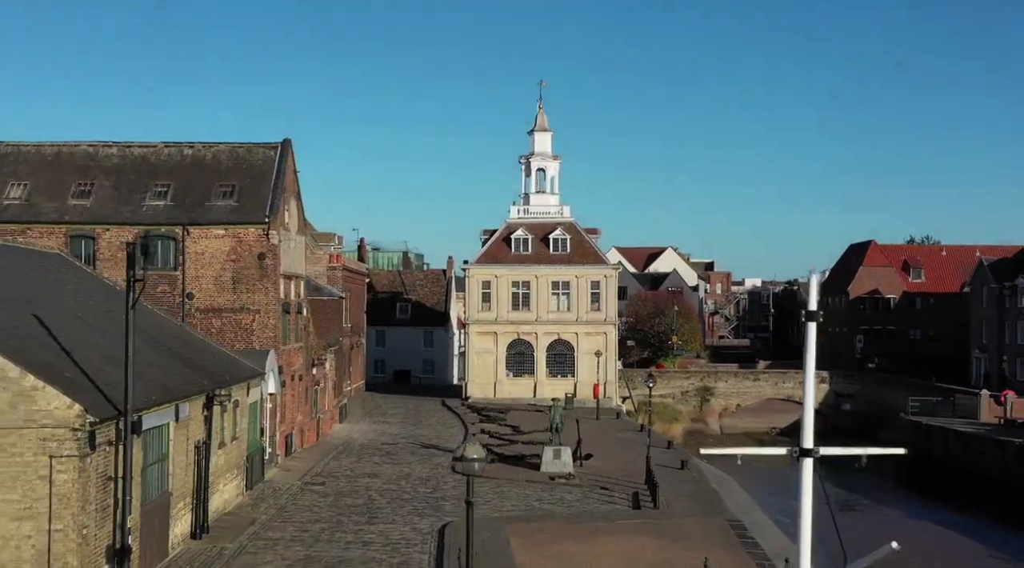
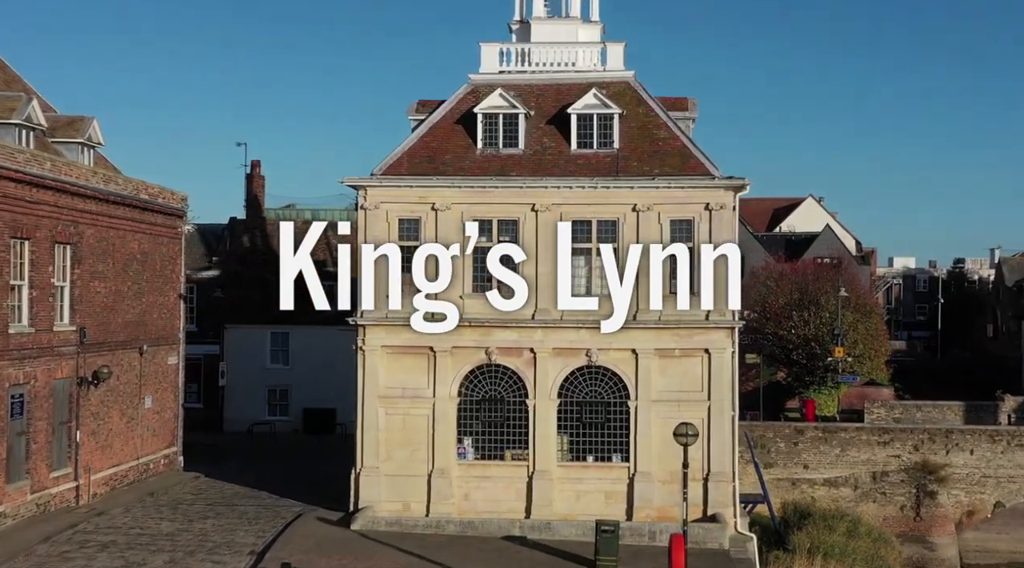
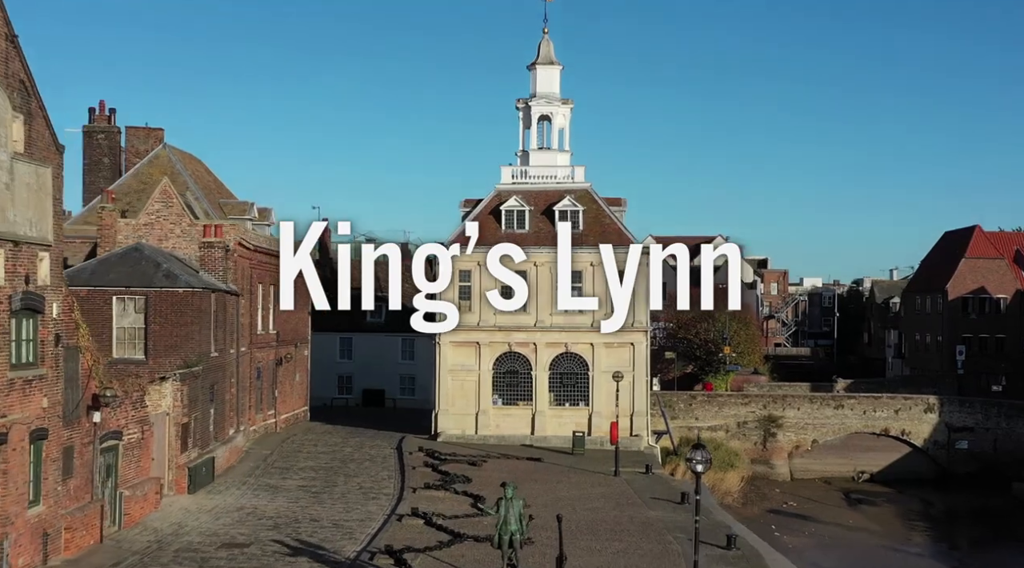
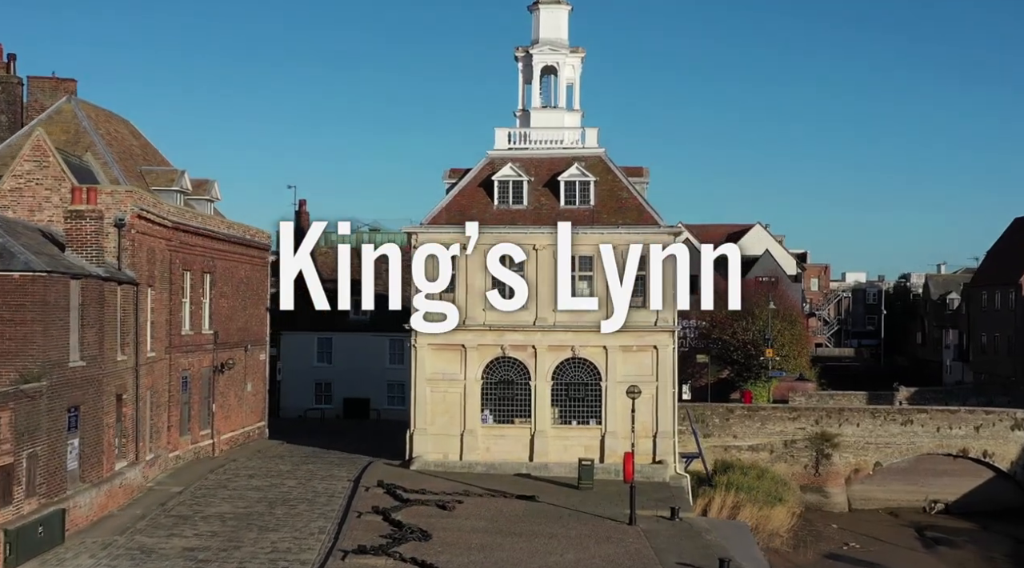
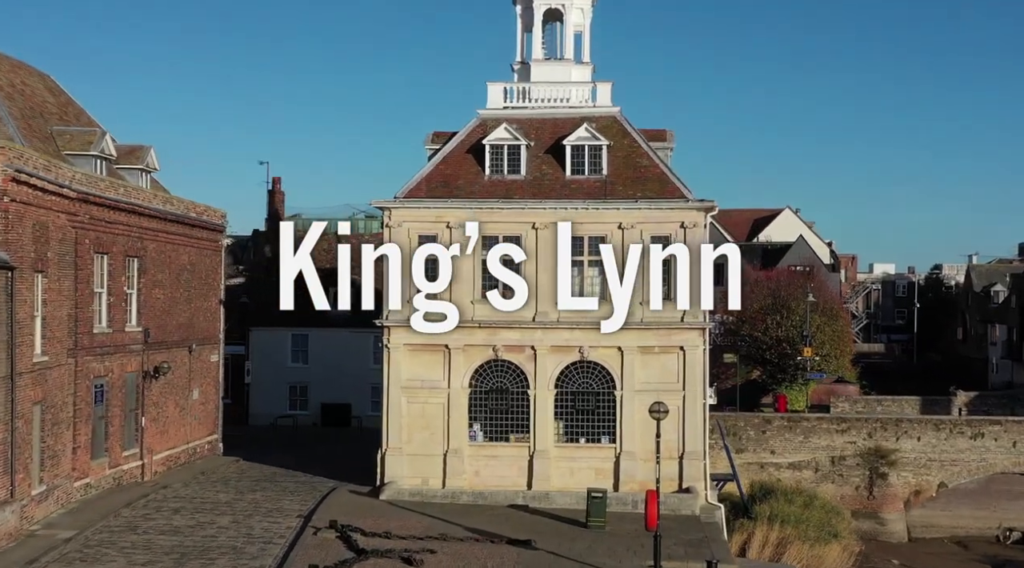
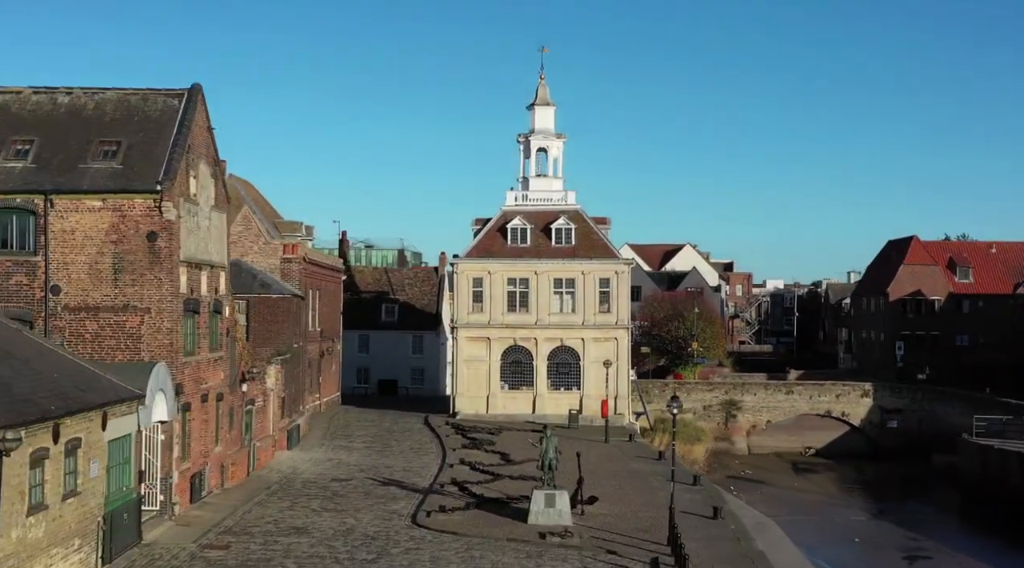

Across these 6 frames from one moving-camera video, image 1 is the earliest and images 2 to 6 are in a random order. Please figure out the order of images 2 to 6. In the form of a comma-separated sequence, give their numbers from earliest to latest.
6, 3, 4, 5, 2
